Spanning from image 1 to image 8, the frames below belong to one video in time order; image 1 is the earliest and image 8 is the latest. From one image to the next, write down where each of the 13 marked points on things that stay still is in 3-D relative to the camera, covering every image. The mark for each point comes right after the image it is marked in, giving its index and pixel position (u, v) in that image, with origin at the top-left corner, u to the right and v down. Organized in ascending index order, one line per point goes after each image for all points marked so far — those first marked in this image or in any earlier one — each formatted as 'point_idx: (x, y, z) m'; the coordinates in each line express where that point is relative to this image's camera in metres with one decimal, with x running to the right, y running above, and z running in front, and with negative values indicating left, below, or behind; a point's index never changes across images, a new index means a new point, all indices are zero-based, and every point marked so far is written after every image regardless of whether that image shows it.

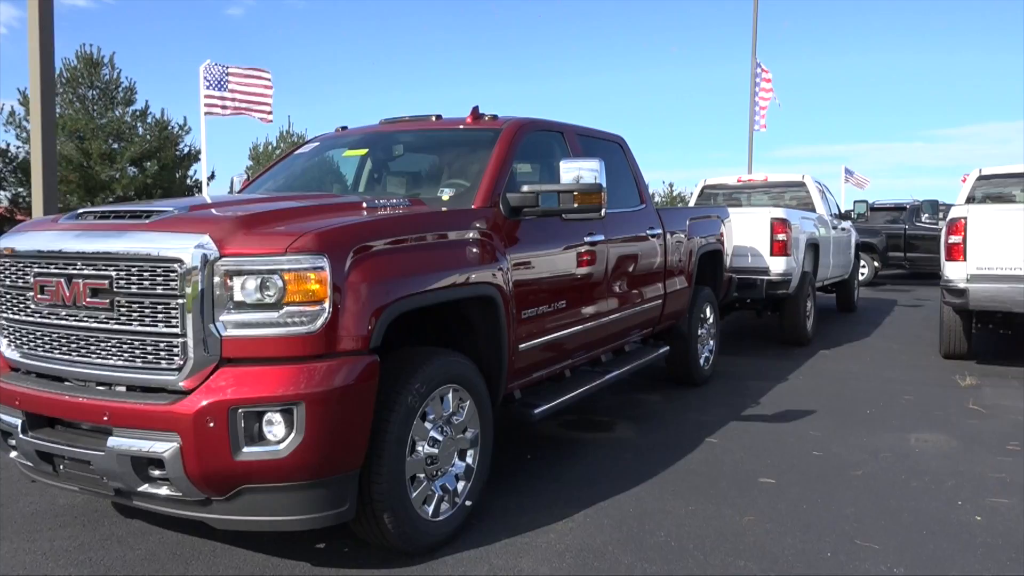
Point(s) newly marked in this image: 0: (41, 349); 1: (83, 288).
0: (-2.1, -0.3, +3.6) m
1: (-1.8, 0.0, +3.4) m
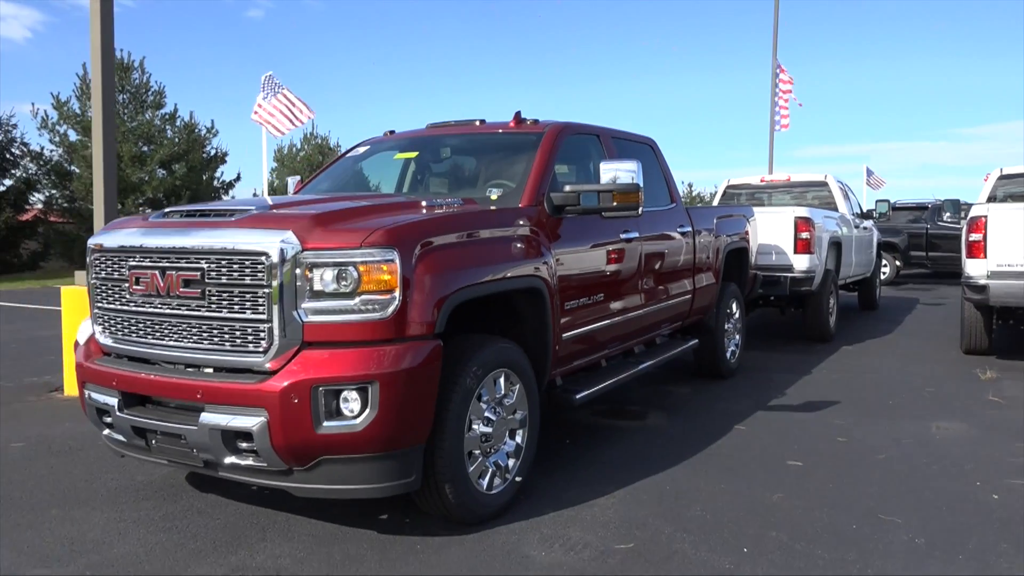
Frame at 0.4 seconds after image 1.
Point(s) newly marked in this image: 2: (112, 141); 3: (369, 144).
0: (-1.8, -0.2, +4.0) m
1: (-1.5, 0.0, +3.8) m
2: (-3.6, +1.3, +7.4) m
3: (-1.1, +1.1, +6.1) m
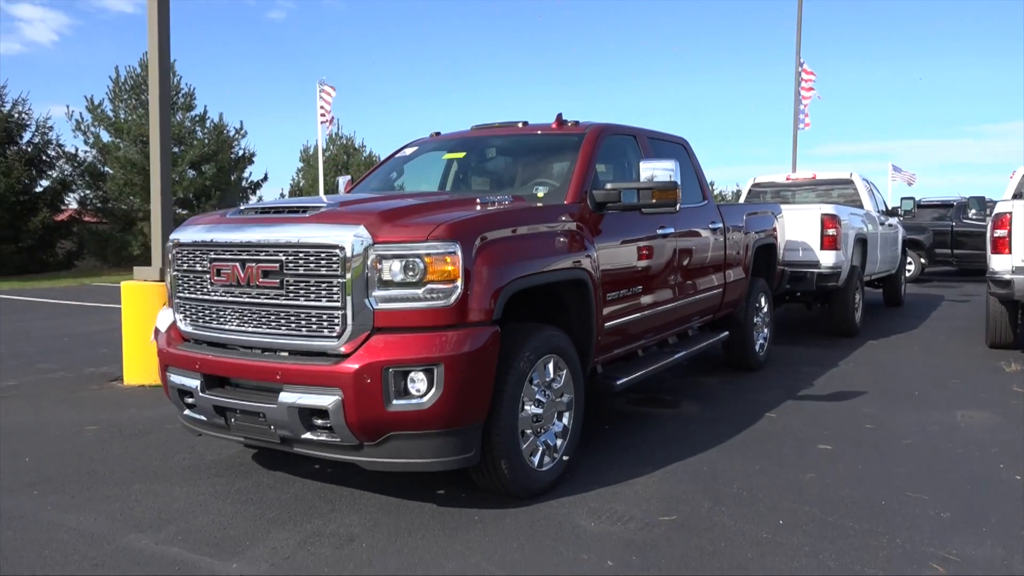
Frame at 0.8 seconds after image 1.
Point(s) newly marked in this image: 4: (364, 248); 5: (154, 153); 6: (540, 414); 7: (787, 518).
0: (-1.6, -0.2, +4.3) m
1: (-1.3, +0.1, +4.1) m
2: (-3.3, +1.4, +7.8) m
3: (-0.7, +1.1, +6.4) m
4: (-0.7, +0.2, +3.9) m
5: (-3.4, +1.3, +7.7) m
6: (+0.2, -0.7, +4.4) m
7: (+1.4, -1.2, +4.1) m
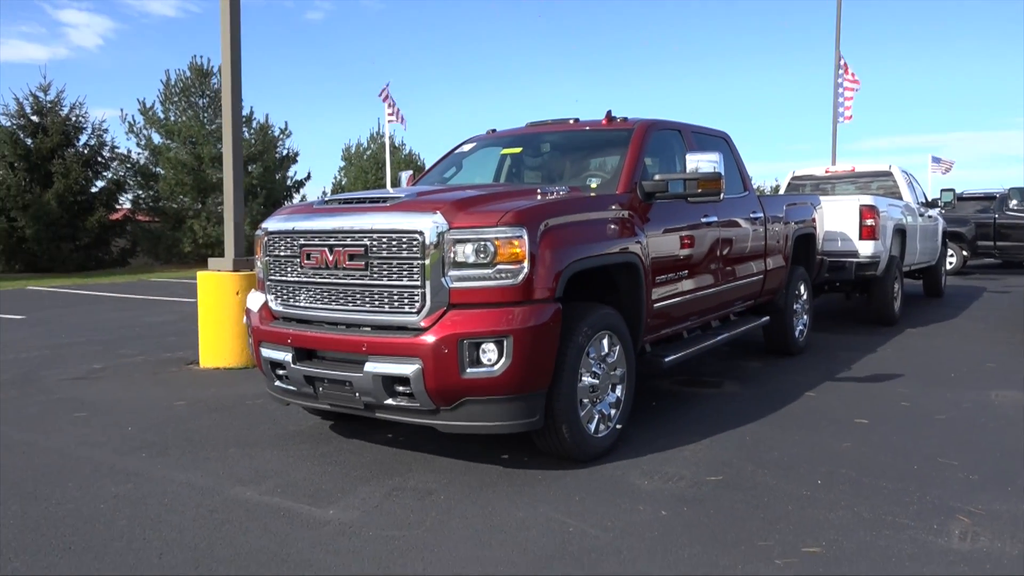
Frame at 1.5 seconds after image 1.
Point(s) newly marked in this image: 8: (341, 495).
0: (-1.2, -0.1, +4.8) m
1: (-1.0, +0.2, +4.6) m
2: (-2.8, +1.5, +8.4) m
3: (-0.3, +1.2, +6.9) m
4: (-0.4, +0.3, +4.3) m
5: (-2.9, +1.4, +8.3) m
6: (+0.5, -0.6, +4.8) m
7: (+1.7, -1.0, +4.5) m
8: (-0.9, -1.1, +4.3) m
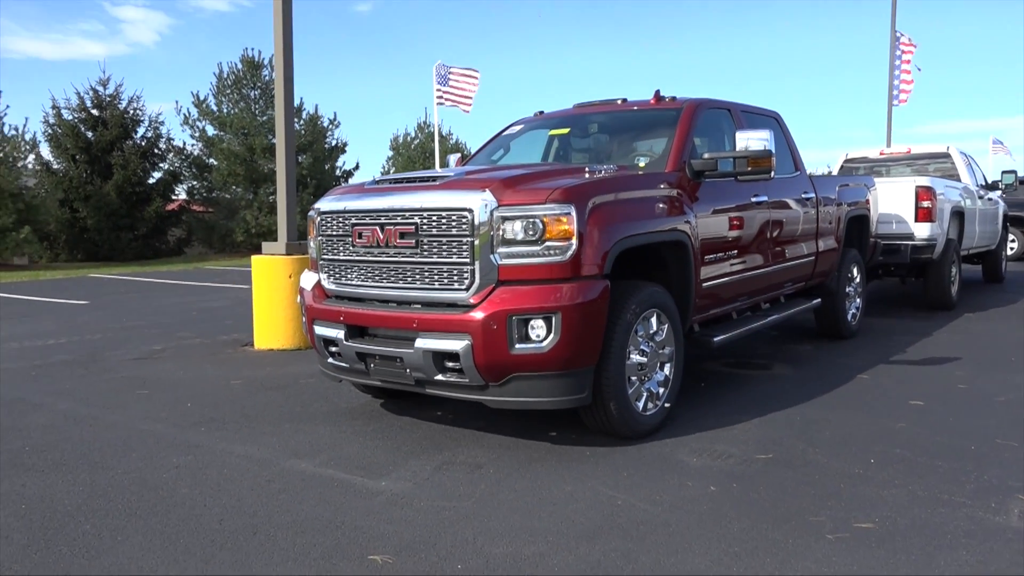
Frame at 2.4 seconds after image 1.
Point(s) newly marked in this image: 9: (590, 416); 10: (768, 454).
0: (-1.0, 0.0, +4.9) m
1: (-0.7, +0.3, +4.7) m
2: (-2.3, +1.7, +8.5) m
3: (+0.1, +1.4, +6.9) m
4: (-0.1, +0.4, +4.4) m
5: (-2.4, +1.6, +8.5) m
6: (+0.8, -0.4, +4.8) m
7: (+2.0, -0.9, +4.4) m
8: (-0.6, -1.0, +4.4) m
9: (+0.4, -0.7, +4.7) m
10: (+1.4, -0.9, +4.5) m
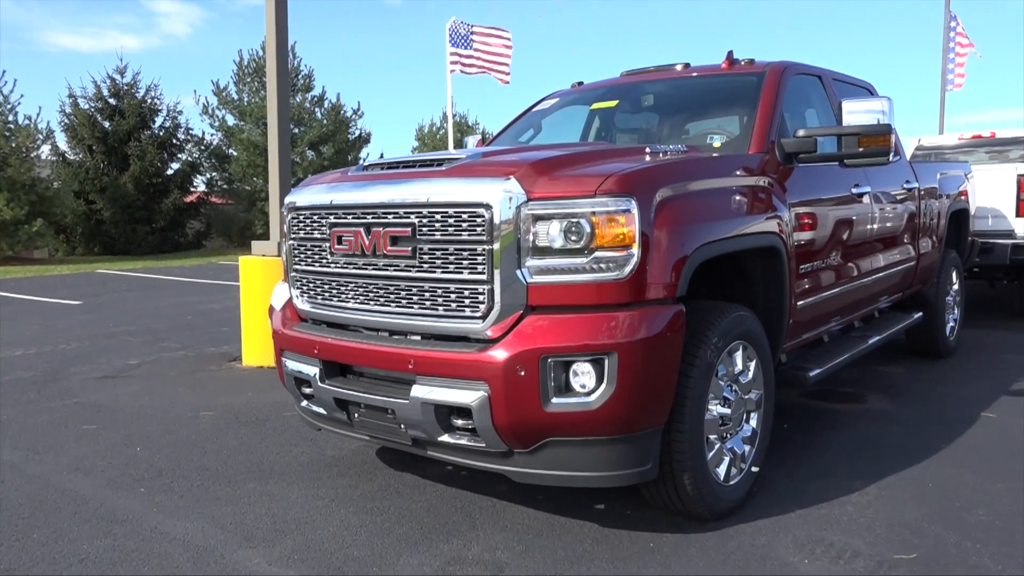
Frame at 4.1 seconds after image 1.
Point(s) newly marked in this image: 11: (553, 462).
0: (-0.8, -0.1, +3.7) m
1: (-0.5, +0.2, +3.4) m
2: (-2.0, +1.6, +7.3) m
3: (+0.3, +1.3, +5.6) m
4: (0.0, +0.3, +3.1) m
5: (-2.1, +1.5, +7.2) m
6: (+0.9, -0.6, +3.5) m
7: (+2.1, -1.0, +3.1) m
8: (-0.5, -1.1, +3.1) m
9: (+0.6, -0.8, +3.4) m
10: (+1.5, -1.0, +3.2) m
11: (+0.2, -0.7, +3.1) m
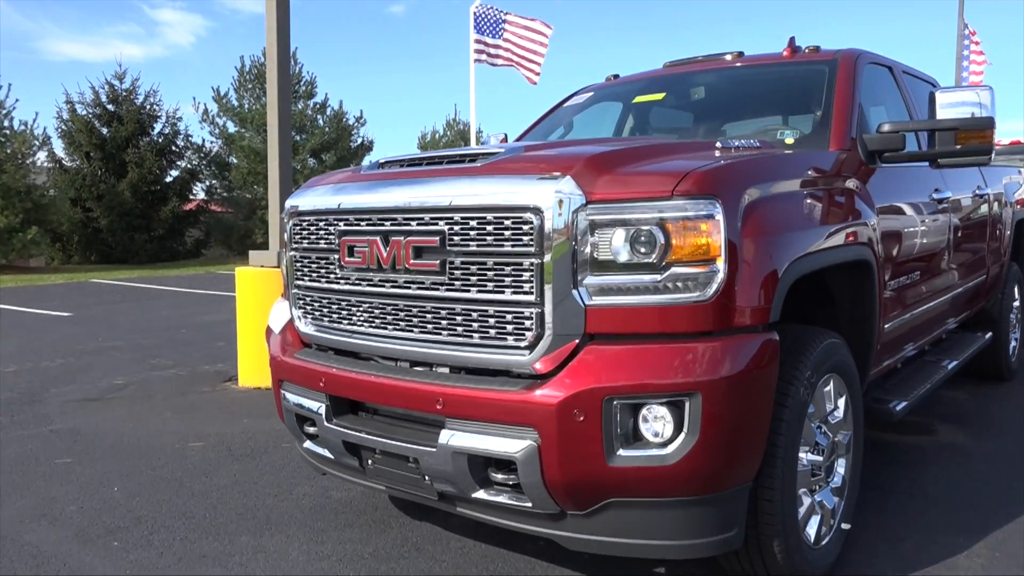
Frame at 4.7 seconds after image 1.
0: (-0.6, -0.1, +3.1) m
1: (-0.4, +0.1, +2.8) m
2: (-1.9, +1.5, +6.7) m
3: (+0.5, +1.2, +5.0) m
4: (+0.2, +0.2, +2.5) m
5: (-2.0, +1.4, +6.7) m
6: (+1.1, -0.6, +2.9) m
7: (+2.3, -1.1, +2.4) m
8: (-0.3, -1.1, +2.5) m
9: (+0.7, -0.9, +2.8) m
10: (+1.7, -1.1, +2.5) m
11: (+0.3, -0.7, +2.5) m
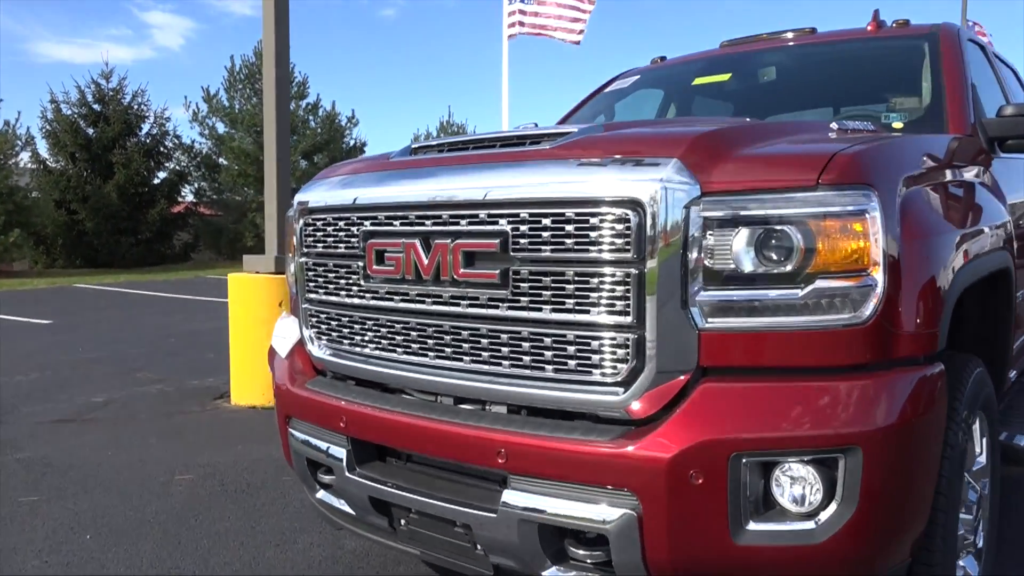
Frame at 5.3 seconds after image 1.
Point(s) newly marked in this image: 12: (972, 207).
0: (-0.4, -0.2, +2.5) m
1: (-0.2, +0.1, +2.2) m
2: (-1.7, +1.4, +6.1) m
3: (+0.7, +1.2, +4.4) m
4: (+0.4, +0.2, +1.9) m
5: (-1.8, +1.3, +6.0) m
6: (+1.3, -0.7, +2.3) m
7: (+2.5, -1.2, +1.9) m
8: (-0.1, -1.2, +1.9) m
9: (+1.0, -1.0, +2.2) m
10: (+1.9, -1.1, +2.0) m
11: (+0.5, -0.8, +1.9) m
12: (+1.7, +0.3, +2.8) m
